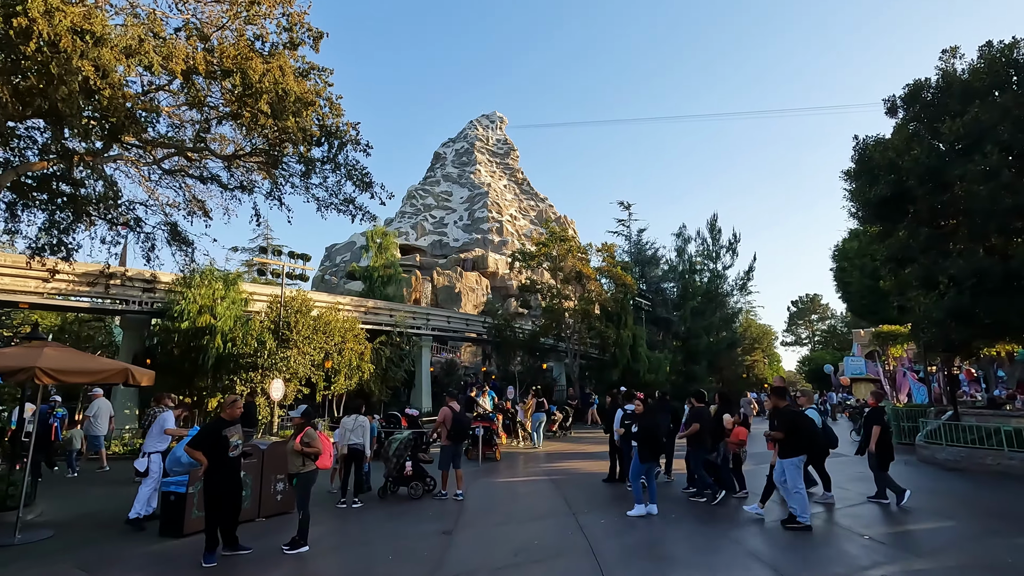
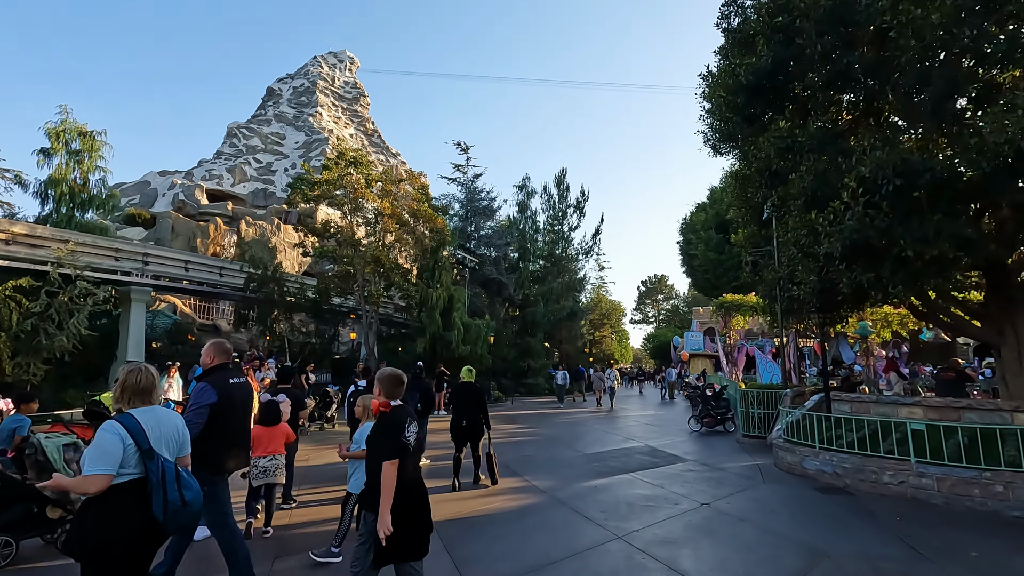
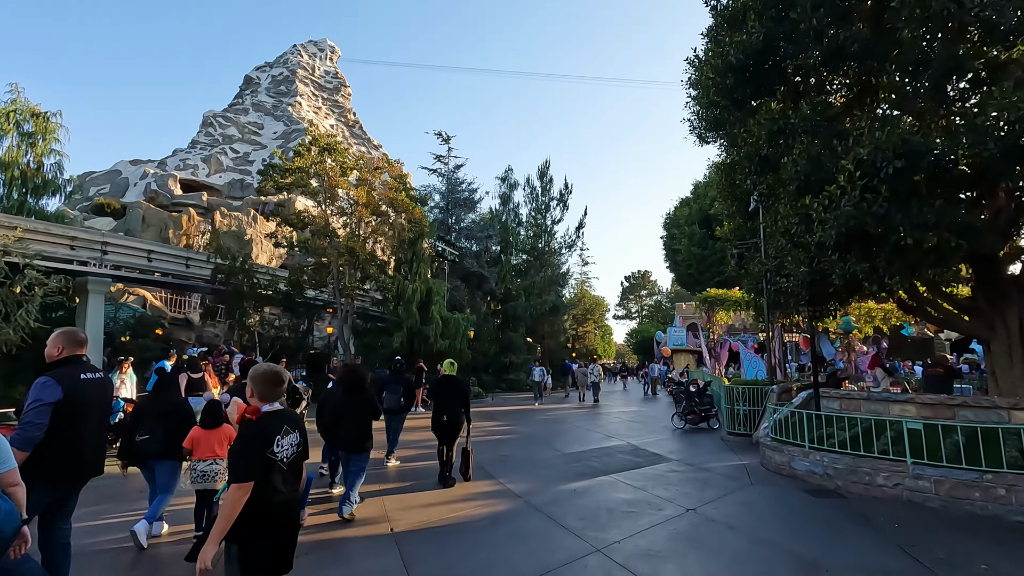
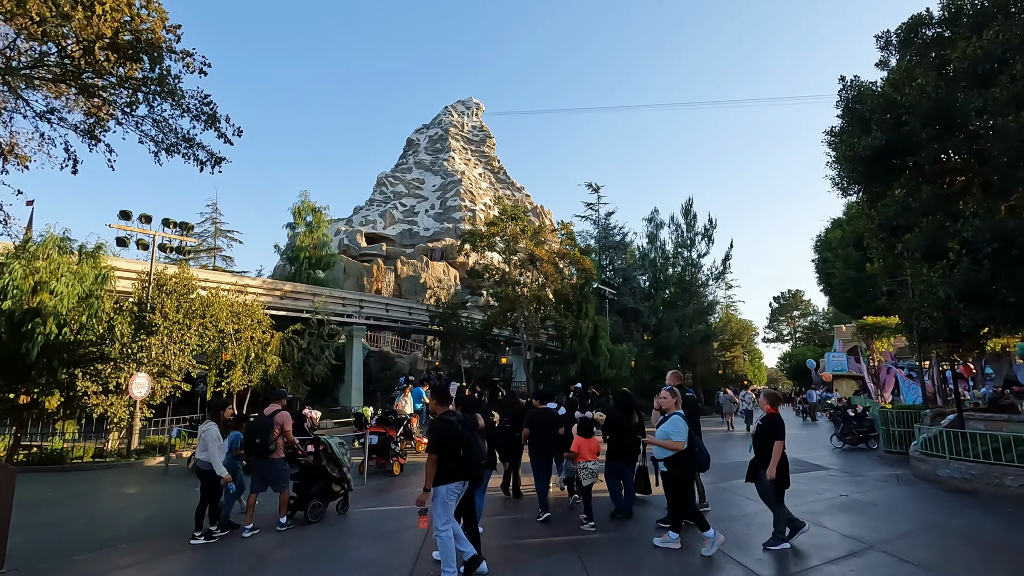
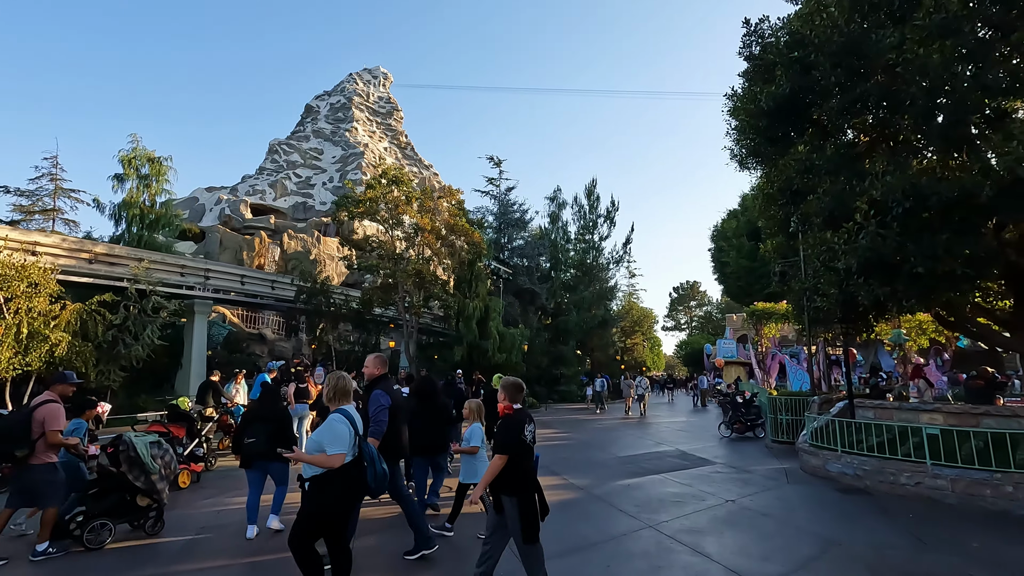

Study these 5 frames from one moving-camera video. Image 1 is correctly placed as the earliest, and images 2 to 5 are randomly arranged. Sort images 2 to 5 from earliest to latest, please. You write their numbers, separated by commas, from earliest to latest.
4, 5, 2, 3
